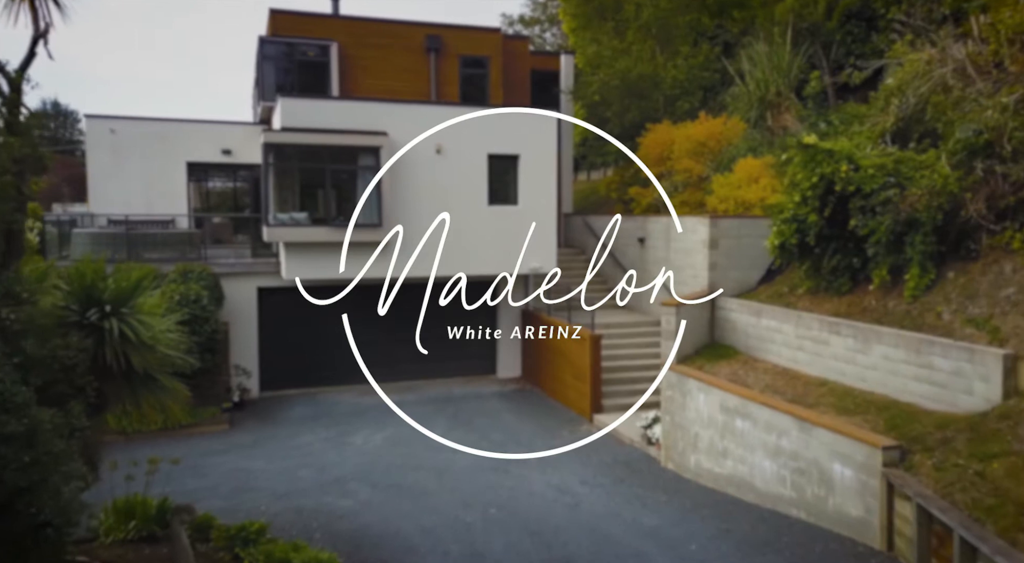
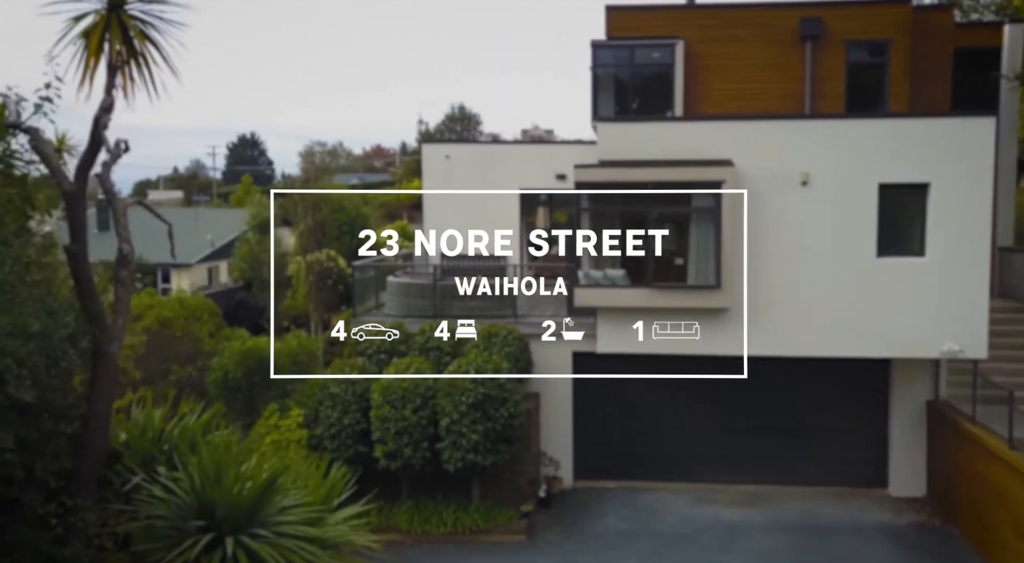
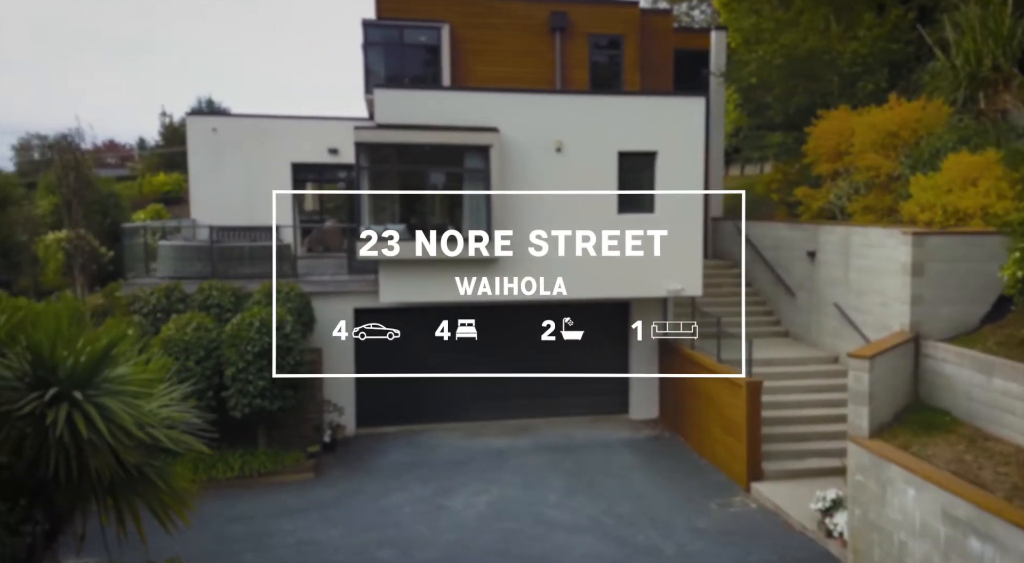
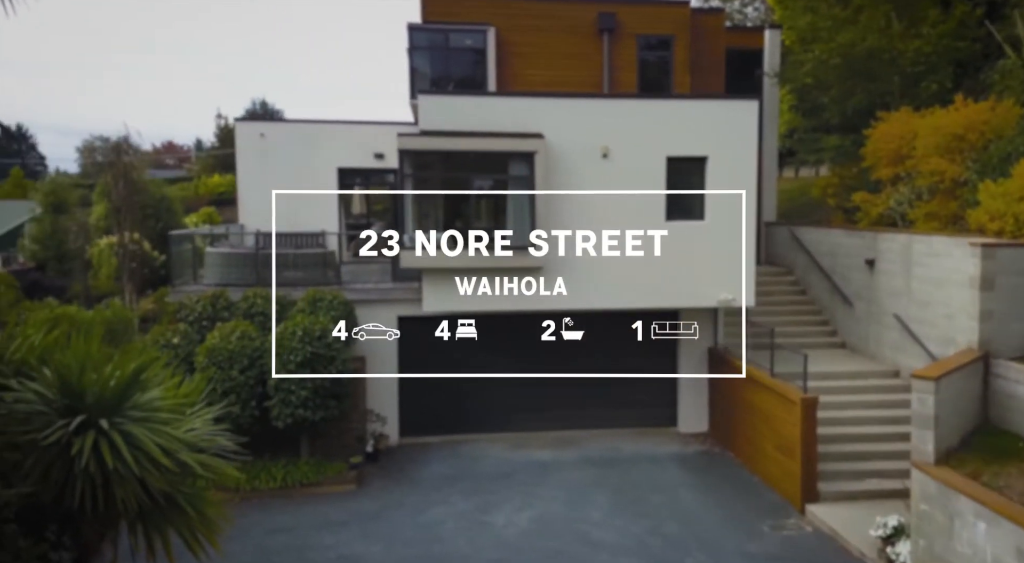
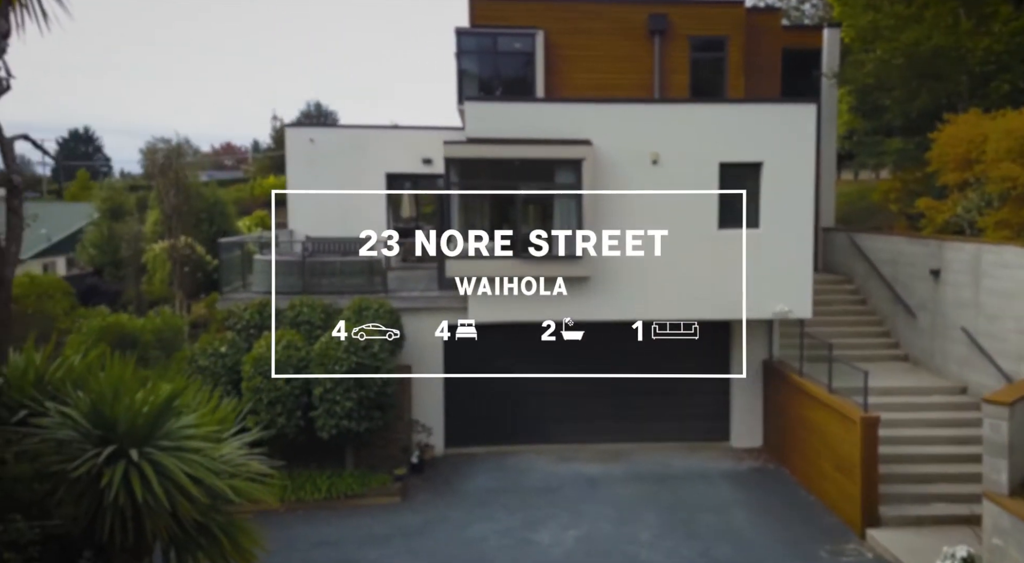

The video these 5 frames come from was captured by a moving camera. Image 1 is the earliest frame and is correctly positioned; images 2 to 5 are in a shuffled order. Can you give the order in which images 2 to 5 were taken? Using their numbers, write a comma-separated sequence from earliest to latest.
3, 4, 5, 2
